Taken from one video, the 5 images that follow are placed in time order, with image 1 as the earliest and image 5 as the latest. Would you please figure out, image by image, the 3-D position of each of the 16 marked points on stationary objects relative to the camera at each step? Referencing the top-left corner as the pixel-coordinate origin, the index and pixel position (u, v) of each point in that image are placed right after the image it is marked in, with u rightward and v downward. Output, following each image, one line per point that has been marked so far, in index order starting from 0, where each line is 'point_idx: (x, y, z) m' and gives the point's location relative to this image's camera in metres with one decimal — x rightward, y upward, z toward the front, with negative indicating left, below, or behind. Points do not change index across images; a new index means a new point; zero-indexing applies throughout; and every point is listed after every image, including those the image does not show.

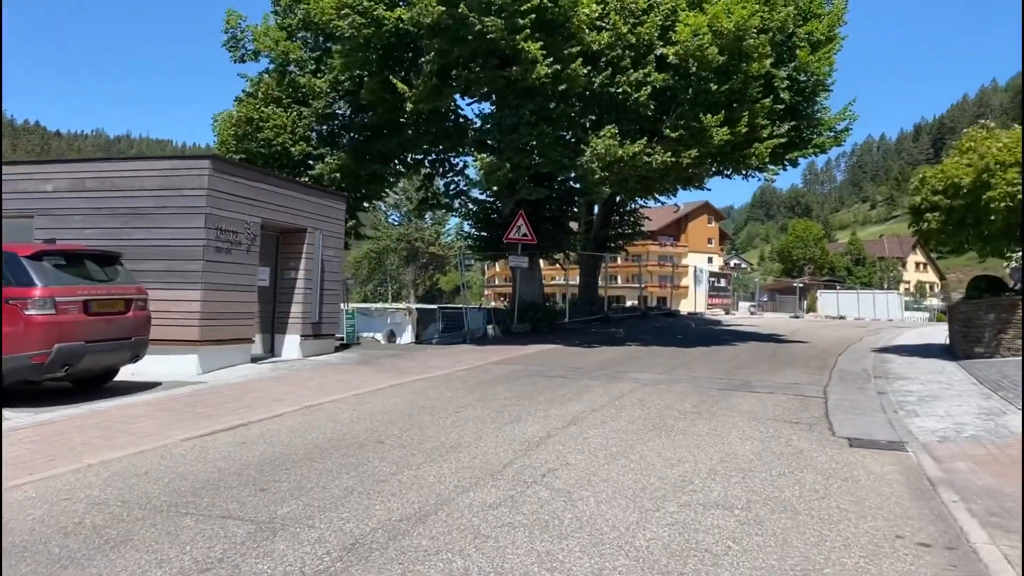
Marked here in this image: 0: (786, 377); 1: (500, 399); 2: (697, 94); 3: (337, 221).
0: (+4.8, -1.5, +14.1) m
1: (-0.1, -1.5, +10.8) m
2: (+4.0, +4.3, +17.6) m
3: (-3.4, +1.3, +16.0) m
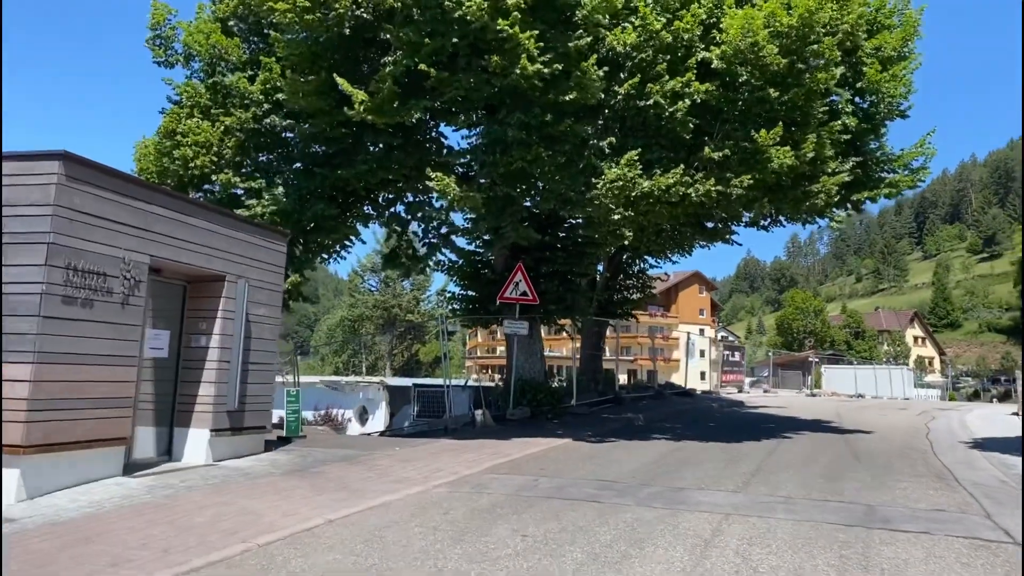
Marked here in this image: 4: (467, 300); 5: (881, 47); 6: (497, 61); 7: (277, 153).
0: (+4.8, -2.5, +9.7) m
1: (0.0, -2.1, +6.3) m
2: (+4.0, +3.1, +13.7) m
3: (-3.4, +0.3, +11.6) m
4: (-1.1, -0.2, +19.8) m
5: (+7.1, +4.7, +15.7) m
6: (-0.1, +3.7, +13.0) m
7: (-4.5, +2.6, +15.6) m
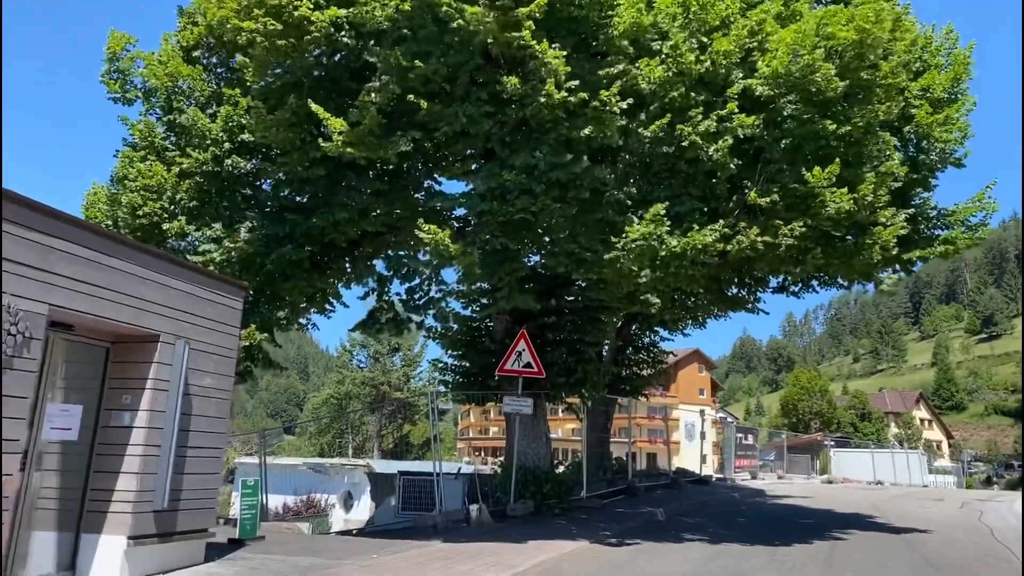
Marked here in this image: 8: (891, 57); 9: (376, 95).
0: (+4.9, -3.1, +7.3) m
1: (+0.1, -2.3, +3.9) m
2: (+4.1, +2.0, +11.9) m
3: (-3.3, -0.5, +9.4) m
4: (-1.1, -1.8, +17.5) m
5: (+7.2, +3.4, +14.0) m
6: (0.0, +2.7, +11.2) m
7: (-4.4, +1.4, +13.6) m
8: (+5.7, +3.3, +12.4) m
9: (-1.9, +2.6, +11.2) m
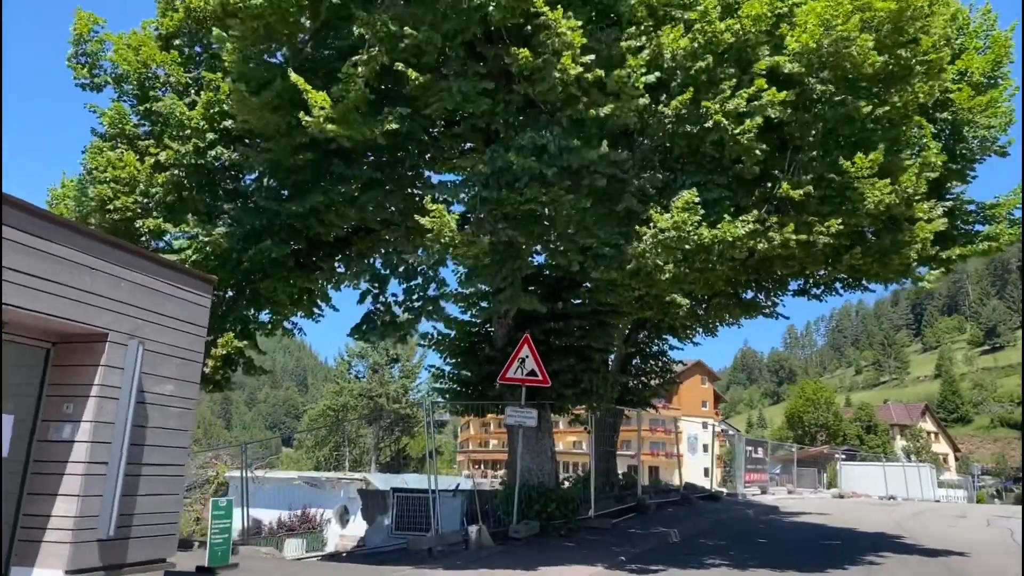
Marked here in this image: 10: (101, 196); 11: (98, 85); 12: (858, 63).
0: (+5.0, -3.0, +6.2) m
1: (+0.2, -2.2, +2.7) m
2: (+4.2, +2.1, +10.7) m
3: (-3.3, -0.4, +8.3) m
4: (-1.0, -1.9, +16.3) m
5: (+7.2, +3.4, +12.9) m
6: (+0.1, +2.8, +10.0) m
7: (-4.4, +1.4, +12.4) m
8: (+5.7, +3.3, +11.3) m
9: (-1.8, +2.7, +10.1) m
10: (-6.2, +1.5, +12.5) m
11: (-6.5, +3.2, +12.7) m
12: (+4.3, +2.7, +10.2) m
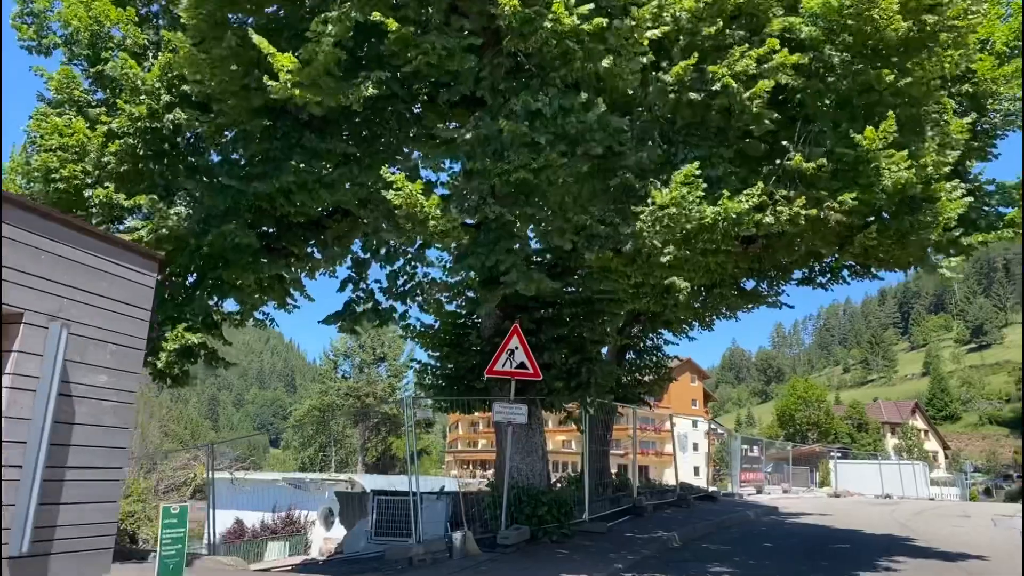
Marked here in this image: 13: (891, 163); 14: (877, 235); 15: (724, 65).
0: (+4.9, -2.8, +5.2) m
1: (+0.1, -2.0, +1.7) m
2: (+4.0, +2.3, +9.8) m
3: (-3.4, -0.2, +7.2) m
4: (-1.3, -1.6, +15.3) m
5: (+7.0, +3.6, +12.0) m
6: (-0.1, +3.0, +9.0) m
7: (-4.5, +1.6, +11.3) m
8: (+5.6, +3.6, +10.3) m
9: (-1.9, +2.9, +9.1) m
10: (-6.4, +1.7, +11.4) m
11: (-6.6, +3.4, +11.6) m
12: (+4.1, +2.9, +9.2) m
13: (+4.4, +1.5, +9.3) m
14: (+4.7, +0.8, +10.5) m
15: (+2.5, +2.6, +9.6) m
